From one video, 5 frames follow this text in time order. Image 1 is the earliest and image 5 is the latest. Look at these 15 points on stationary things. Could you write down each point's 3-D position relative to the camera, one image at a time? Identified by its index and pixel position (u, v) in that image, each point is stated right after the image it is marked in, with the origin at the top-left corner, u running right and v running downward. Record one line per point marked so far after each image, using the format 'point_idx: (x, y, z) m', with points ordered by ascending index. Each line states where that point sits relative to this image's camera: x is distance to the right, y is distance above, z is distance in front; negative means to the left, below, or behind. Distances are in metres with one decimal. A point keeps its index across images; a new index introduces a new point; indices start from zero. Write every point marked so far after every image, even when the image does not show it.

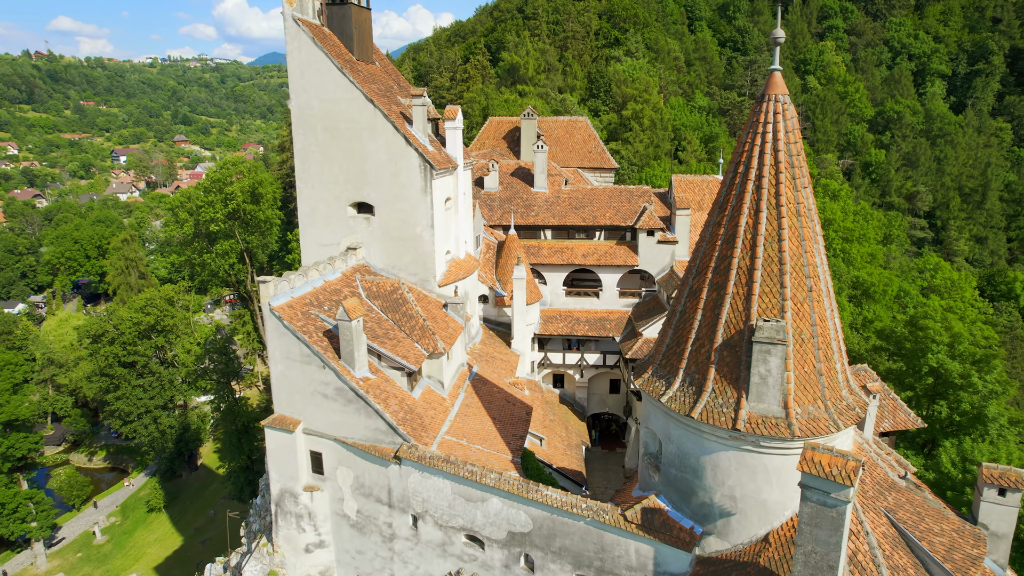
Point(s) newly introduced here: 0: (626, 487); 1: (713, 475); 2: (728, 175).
0: (+3.3, -5.7, +19.2) m
1: (+4.5, -4.2, +15.0) m
2: (+5.0, +2.6, +15.4) m
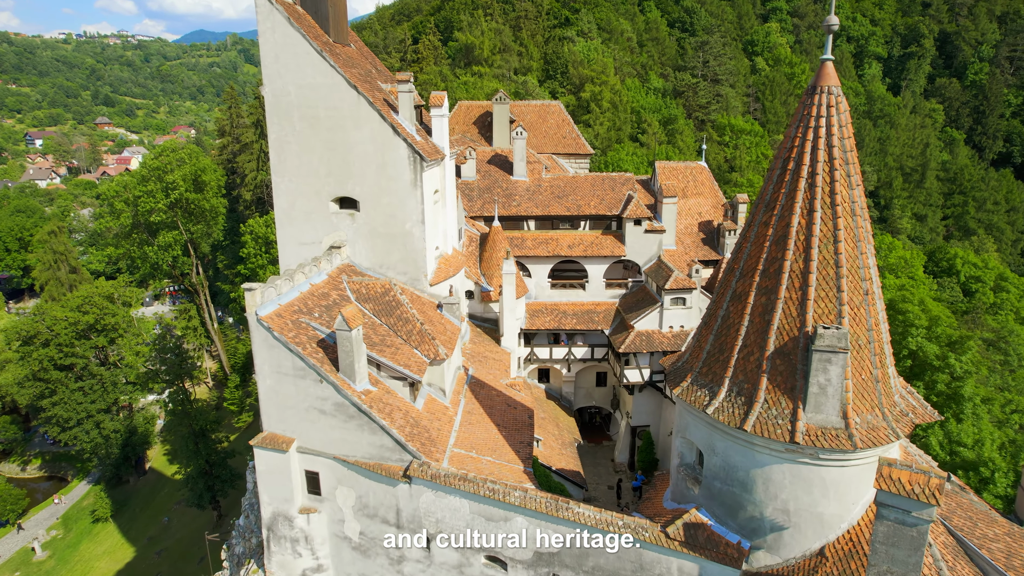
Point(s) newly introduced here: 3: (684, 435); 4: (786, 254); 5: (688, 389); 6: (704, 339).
0: (+3.8, -5.7, +18.3) m
1: (+5.3, -4.2, +14.3) m
2: (+5.7, +2.5, +14.5) m
3: (+4.2, -3.6, +16.1) m
4: (+5.6, +0.7, +13.9) m
5: (+4.0, -2.3, +15.4) m
6: (+4.5, -1.2, +15.7) m
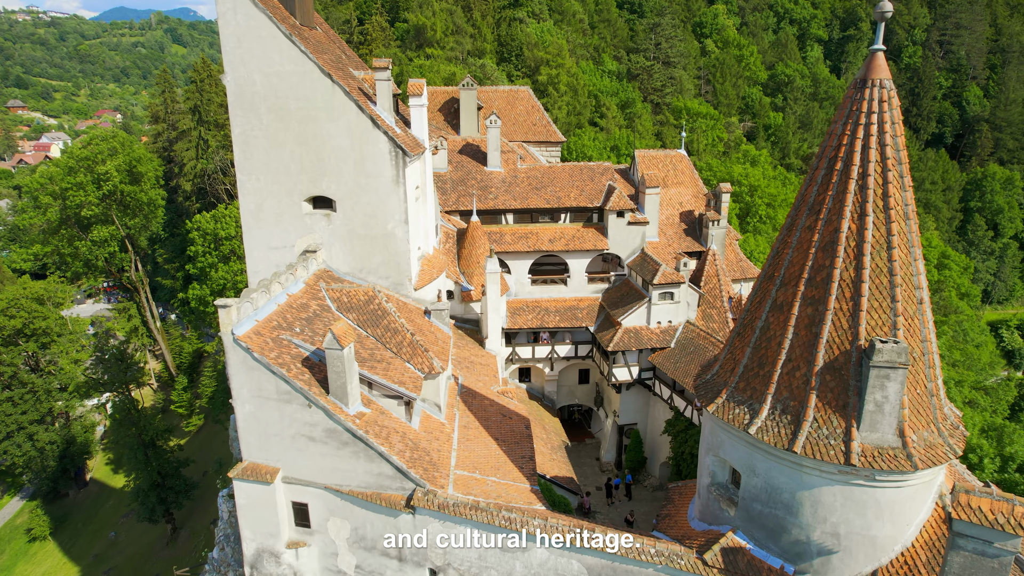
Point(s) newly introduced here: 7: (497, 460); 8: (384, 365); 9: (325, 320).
0: (+4.2, -5.8, +17.3) m
1: (+6.0, -4.4, +13.3) m
2: (+6.1, +2.3, +13.4) m
3: (+4.6, -3.7, +15.1) m
4: (+6.2, +0.5, +12.8) m
5: (+4.5, -2.5, +14.3) m
6: (+5.0, -1.4, +14.6) m
7: (-0.4, -5.1, +19.9) m
8: (-3.6, -2.2, +19.0) m
9: (-5.5, -1.0, +19.8) m
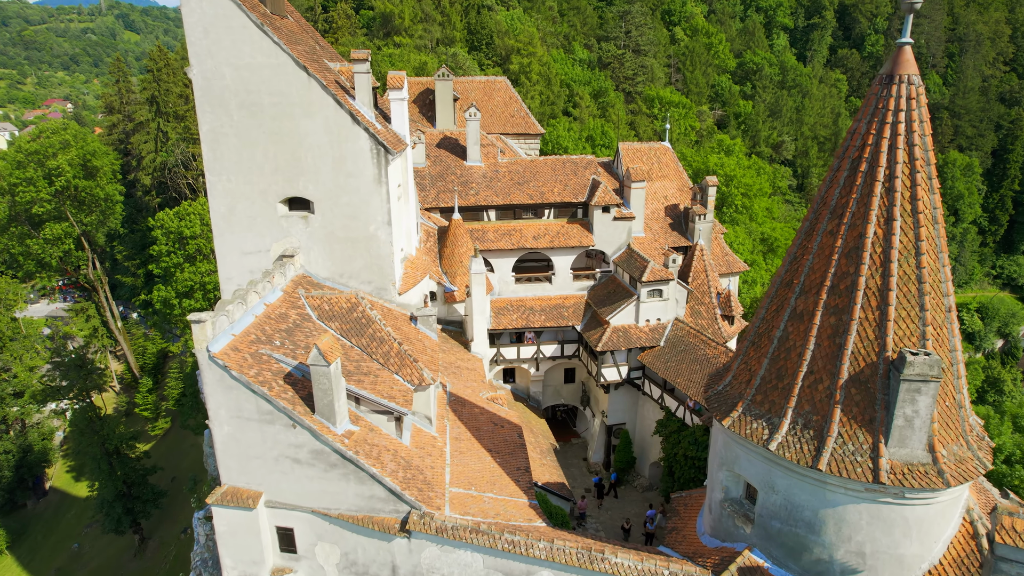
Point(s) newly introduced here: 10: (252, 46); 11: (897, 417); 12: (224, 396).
0: (+4.2, -6.0, +16.6) m
1: (+6.1, -4.6, +12.7) m
2: (+6.2, +2.2, +12.7) m
3: (+4.7, -3.9, +14.4) m
4: (+6.3, +0.3, +12.1) m
5: (+4.6, -2.7, +13.6) m
6: (+5.0, -1.6, +13.9) m
7: (-0.6, -5.3, +19.0) m
8: (-3.8, -2.4, +17.9) m
9: (-5.7, -1.2, +18.6) m
10: (-7.2, +6.7, +18.7) m
11: (+6.8, -2.3, +11.8) m
12: (-6.9, -2.6, +16.0) m
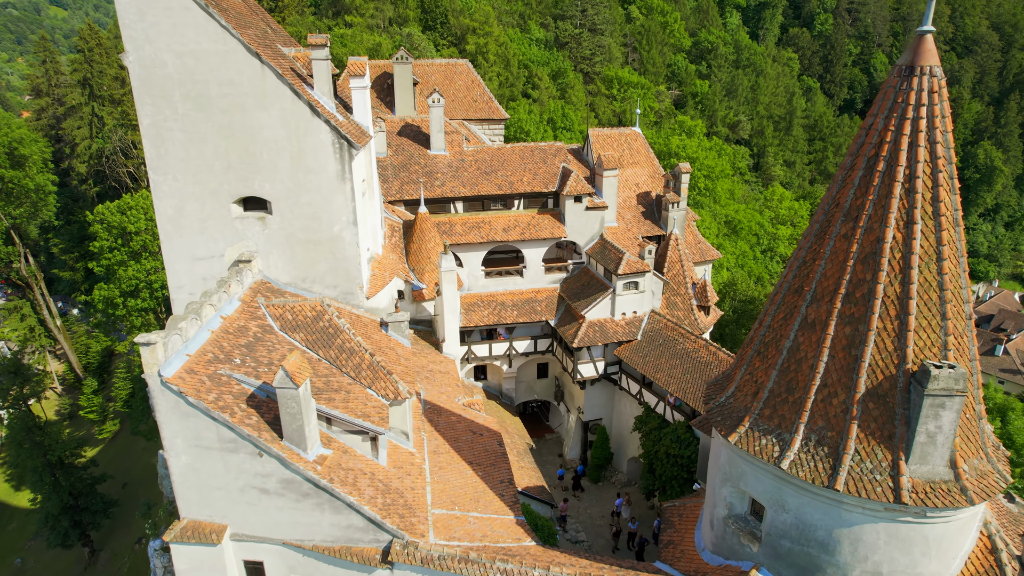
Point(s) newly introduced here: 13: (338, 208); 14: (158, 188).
0: (+3.9, -6.0, +15.9) m
1: (+6.1, -4.7, +12.1) m
2: (+6.0, +2.1, +11.8) m
3: (+4.5, -4.0, +13.6) m
4: (+6.2, +0.2, +11.3) m
5: (+4.5, -2.8, +12.8) m
6: (+4.9, -1.7, +13.0) m
7: (-1.0, -5.4, +17.9) m
8: (-4.2, -2.6, +16.5) m
9: (-6.2, -1.5, +17.0) m
10: (-7.9, +6.5, +16.8) m
11: (+6.7, -2.4, +11.1) m
12: (-7.1, -2.9, +14.4) m
13: (-4.9, +2.2, +18.9) m
14: (-9.6, +2.7, +18.2) m
